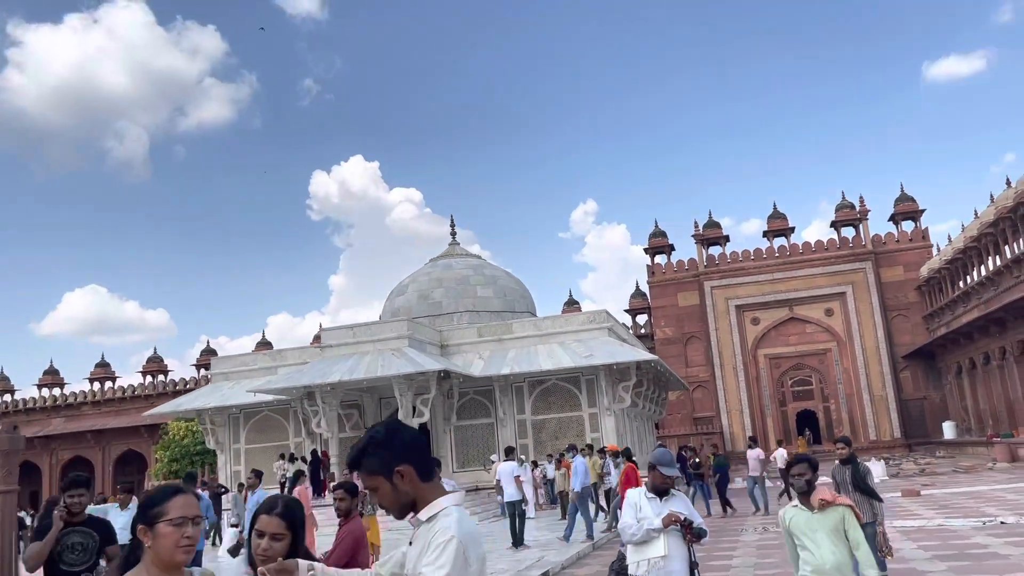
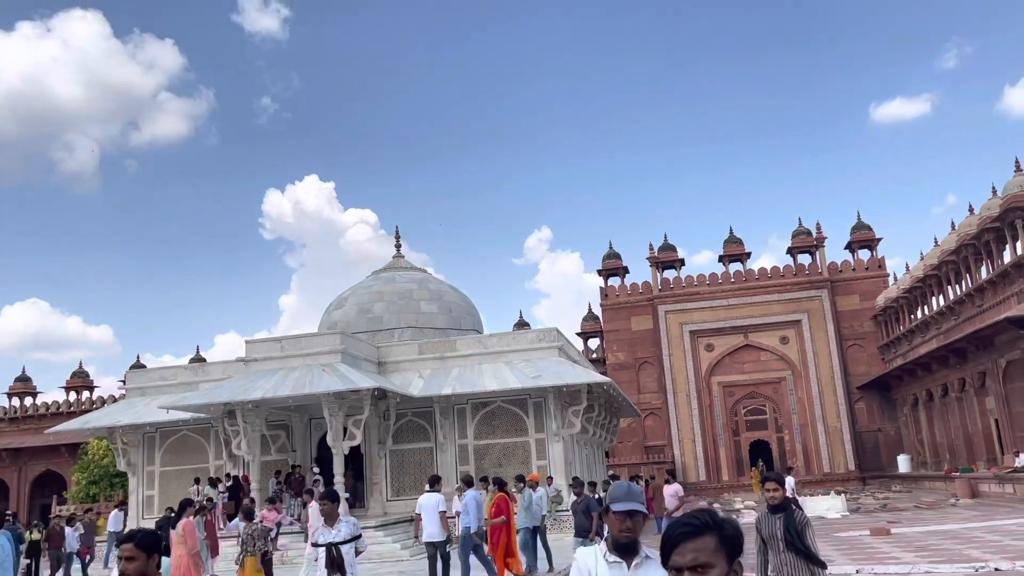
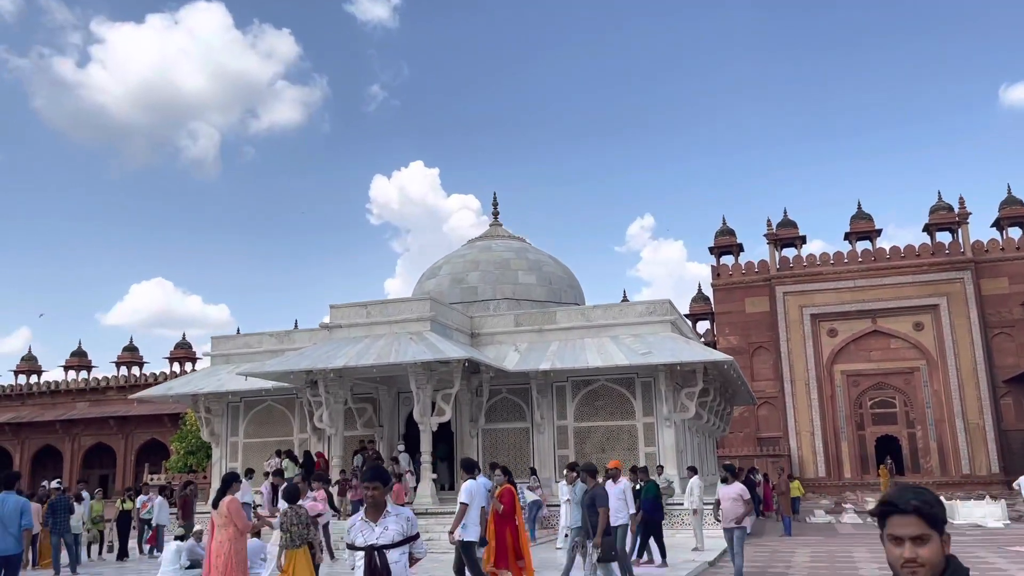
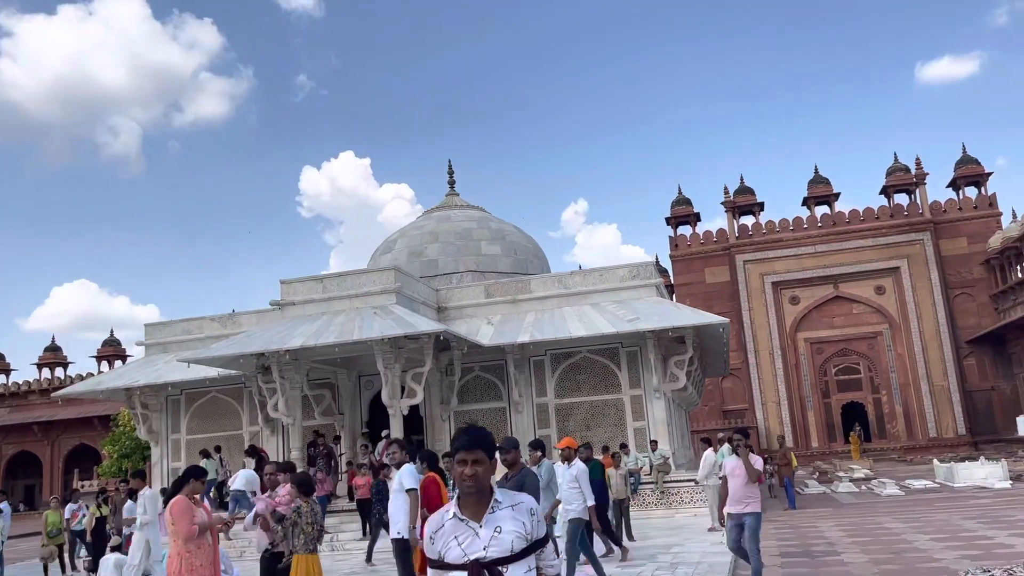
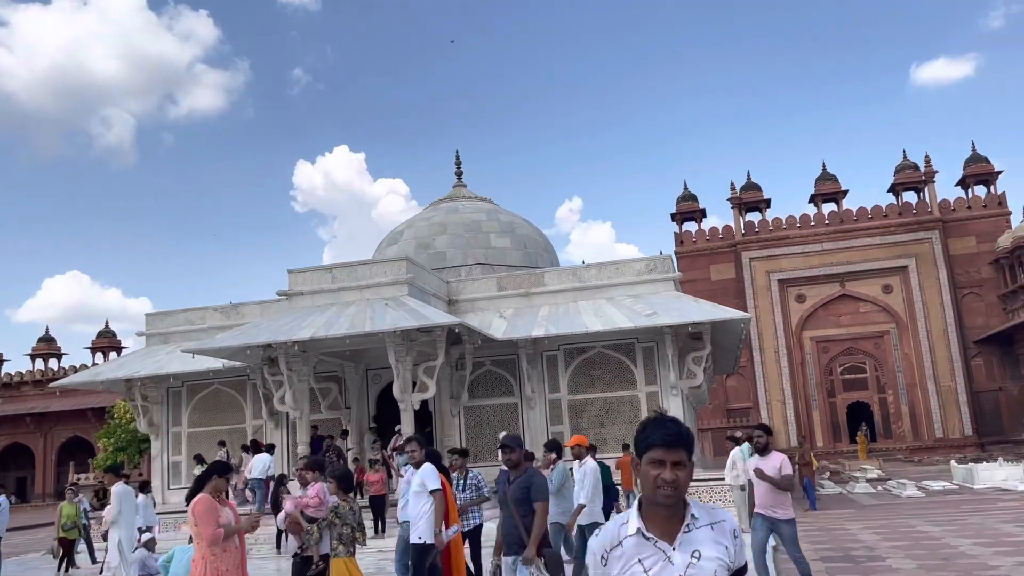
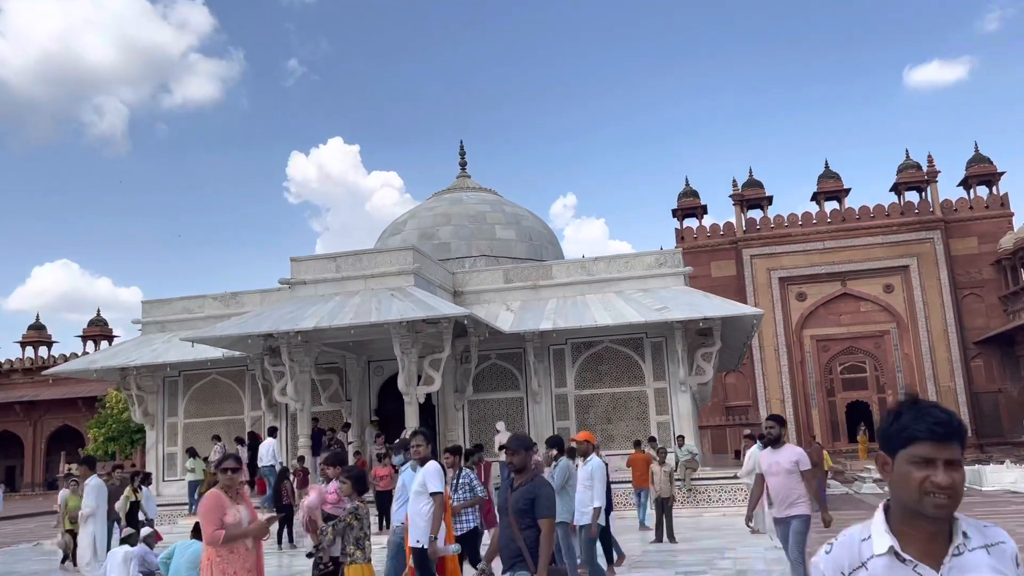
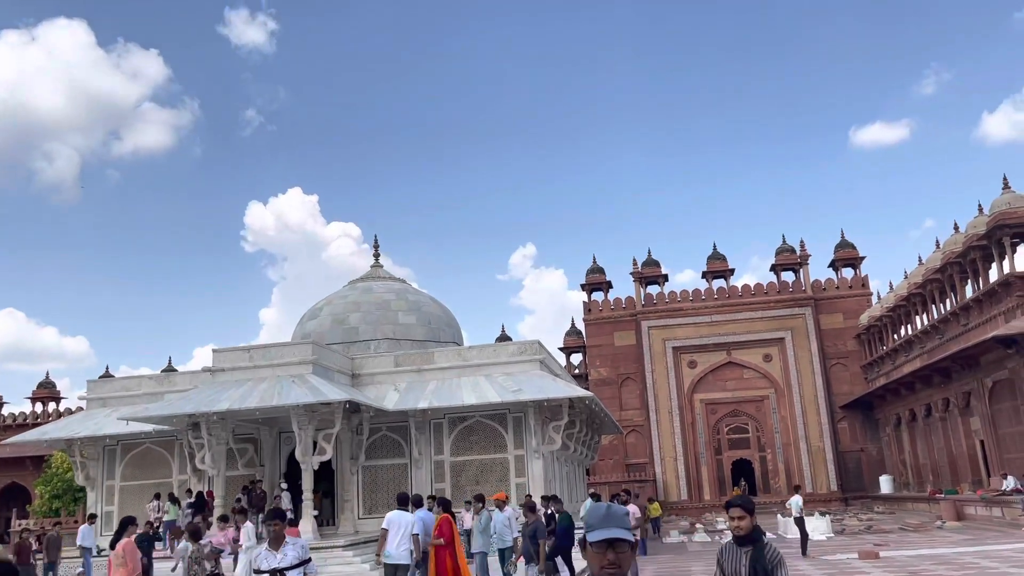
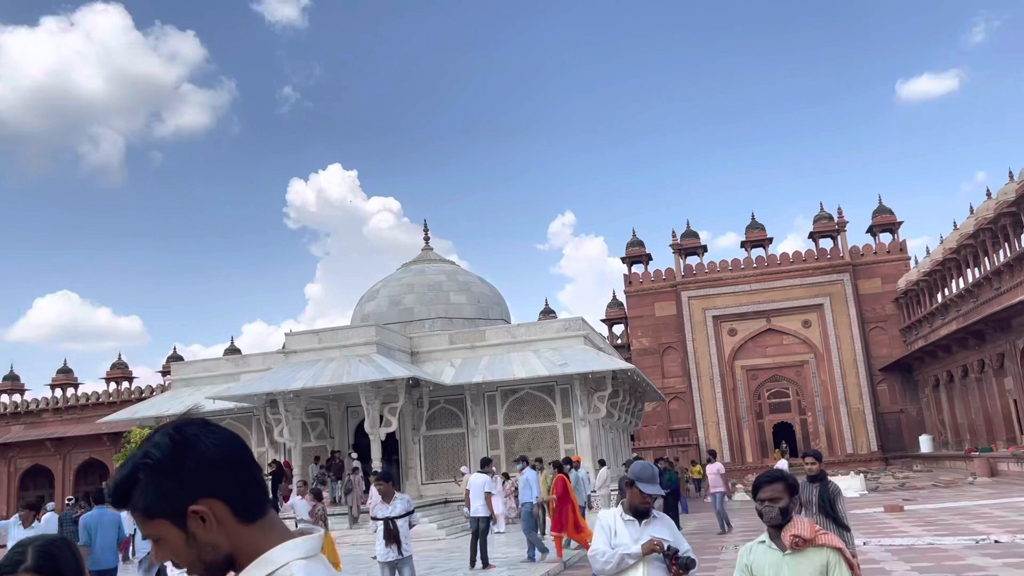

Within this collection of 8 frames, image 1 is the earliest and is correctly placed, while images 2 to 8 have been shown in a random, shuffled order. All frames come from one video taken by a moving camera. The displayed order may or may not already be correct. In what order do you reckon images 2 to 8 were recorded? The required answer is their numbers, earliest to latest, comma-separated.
8, 2, 7, 3, 4, 5, 6
